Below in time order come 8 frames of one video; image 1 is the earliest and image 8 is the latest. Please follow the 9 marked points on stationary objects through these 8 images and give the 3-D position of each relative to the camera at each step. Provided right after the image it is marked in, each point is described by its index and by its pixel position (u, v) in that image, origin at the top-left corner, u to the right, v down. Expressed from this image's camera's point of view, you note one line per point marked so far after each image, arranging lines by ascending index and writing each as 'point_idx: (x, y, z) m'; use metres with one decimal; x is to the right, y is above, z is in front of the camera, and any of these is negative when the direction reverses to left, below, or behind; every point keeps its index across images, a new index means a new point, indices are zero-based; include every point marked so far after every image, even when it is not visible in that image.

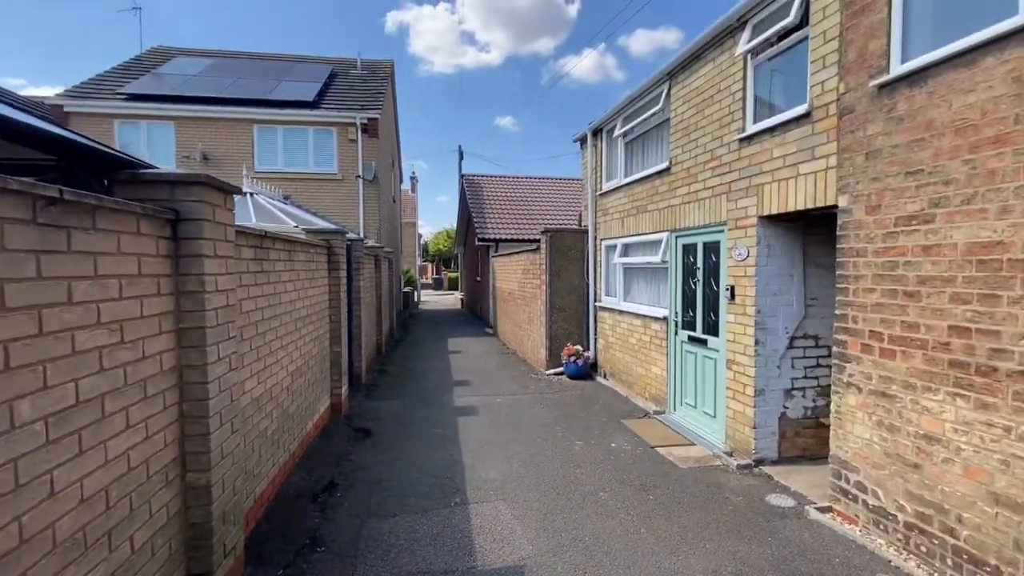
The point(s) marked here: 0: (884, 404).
0: (+2.7, -0.8, +3.4) m
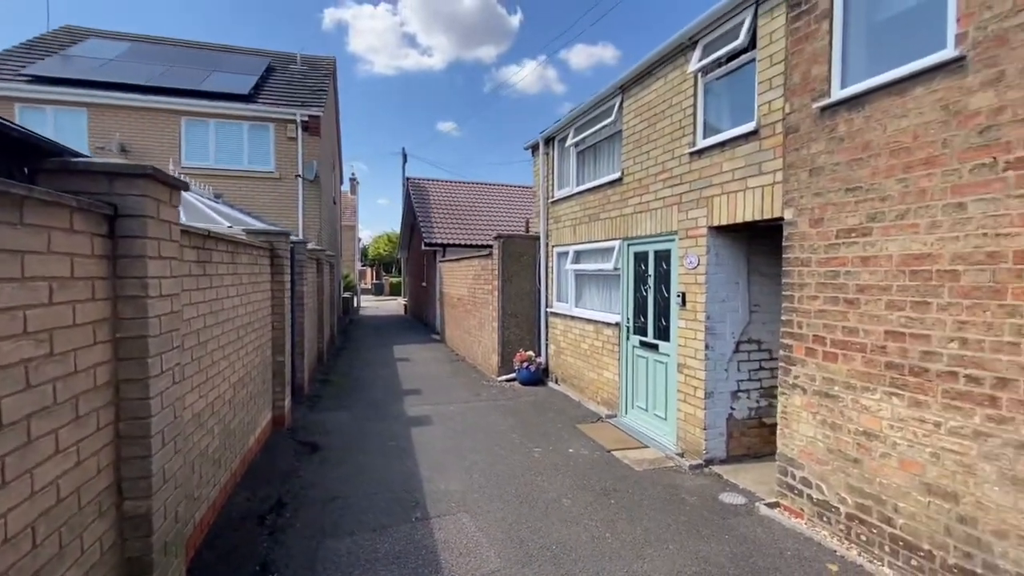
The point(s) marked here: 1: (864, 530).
0: (+2.4, -0.9, +3.7) m
1: (+2.5, -1.7, +3.4) m
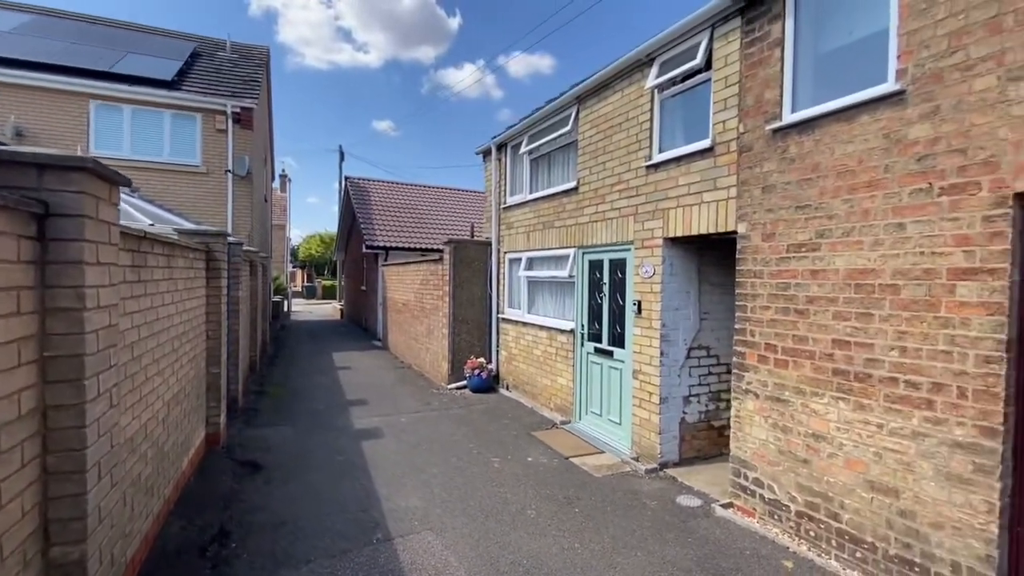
0: (+2.2, -1.0, +3.9) m
1: (+2.3, -1.8, +3.6) m
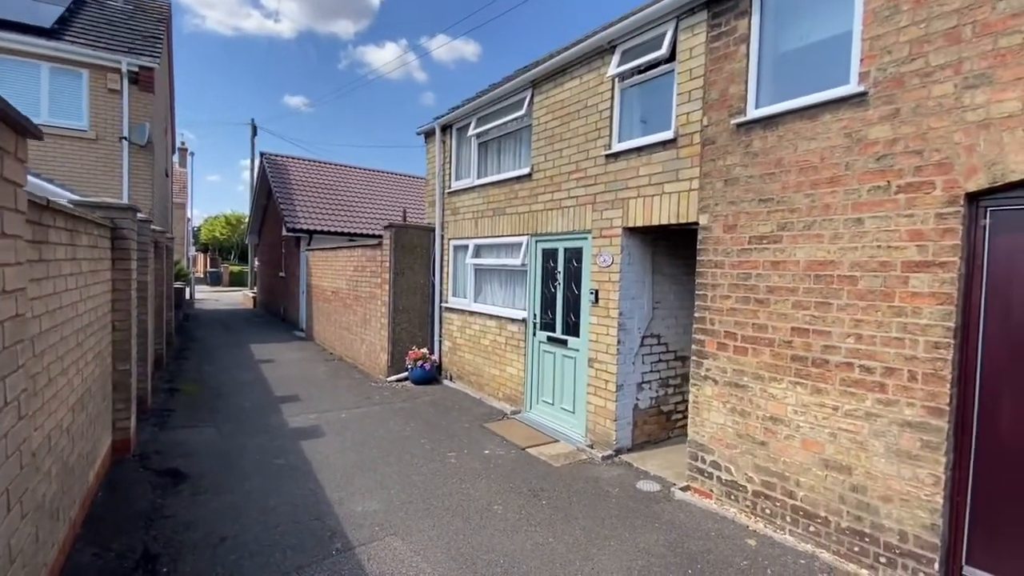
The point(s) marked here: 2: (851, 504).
0: (+1.9, -0.9, +4.1) m
1: (+2.1, -1.7, +3.8) m
2: (+2.4, -1.5, +3.4) m
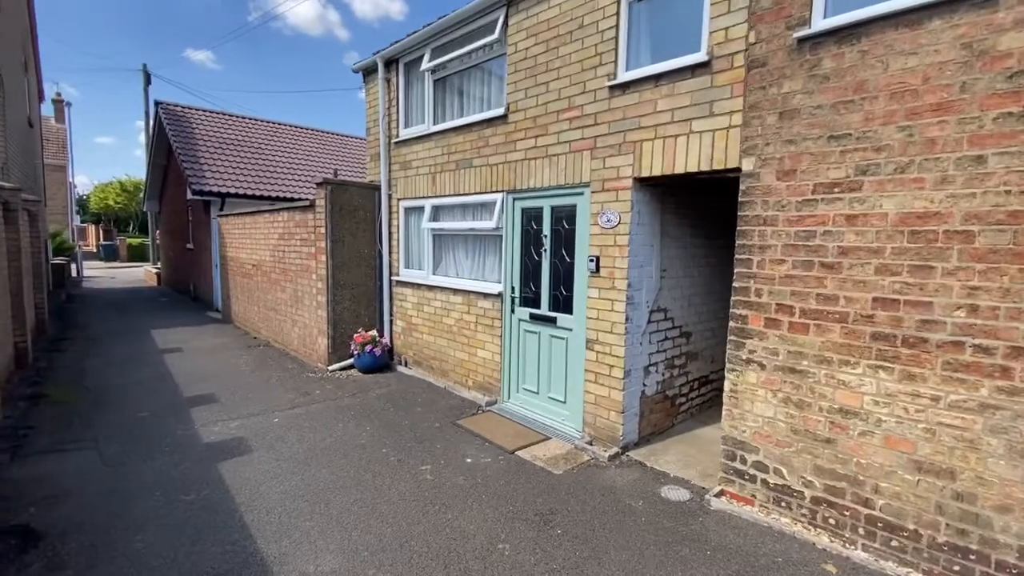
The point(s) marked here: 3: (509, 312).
0: (+1.9, -0.6, +3.3) m
1: (+2.1, -1.5, +3.2) m
2: (+2.5, -1.3, +2.7) m
3: (0.0, -0.3, +5.4) m
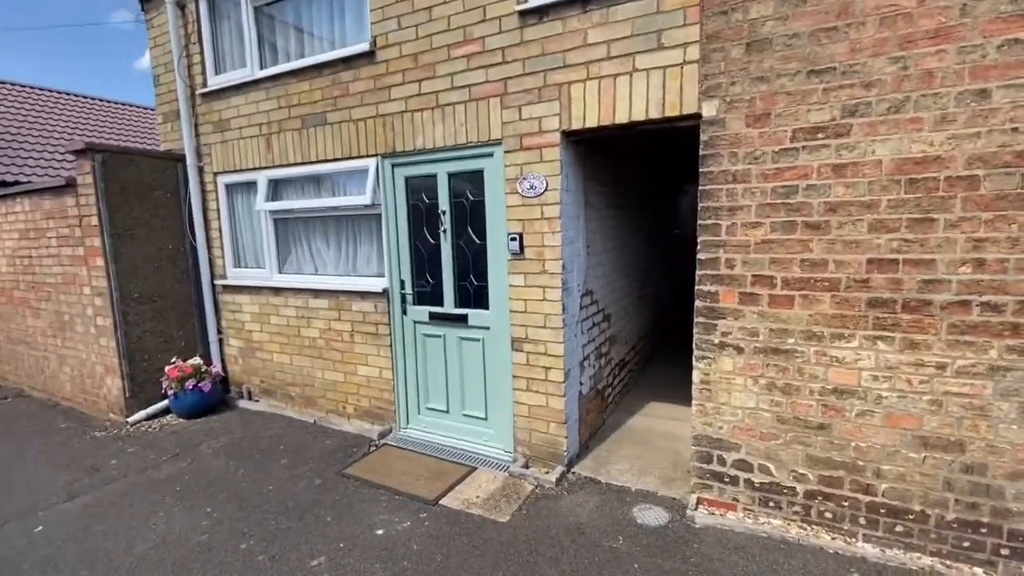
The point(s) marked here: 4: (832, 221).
0: (+1.6, -0.4, +2.8) m
1: (+1.9, -1.3, +2.8) m
2: (+2.3, -1.1, +2.5) m
3: (-1.0, -0.2, +4.2) m
4: (+1.7, +0.4, +2.6) m
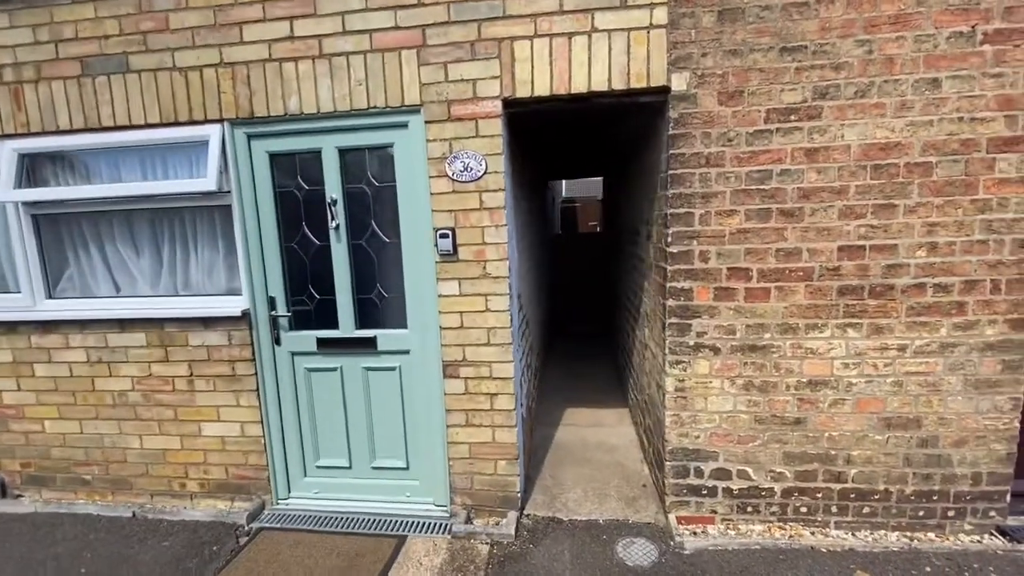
0: (+1.3, -0.4, +2.7) m
1: (+1.7, -1.2, +2.7) m
2: (+2.2, -1.0, +2.6) m
3: (-1.5, -0.3, +3.0) m
4: (+1.5, +0.4, +2.5) m
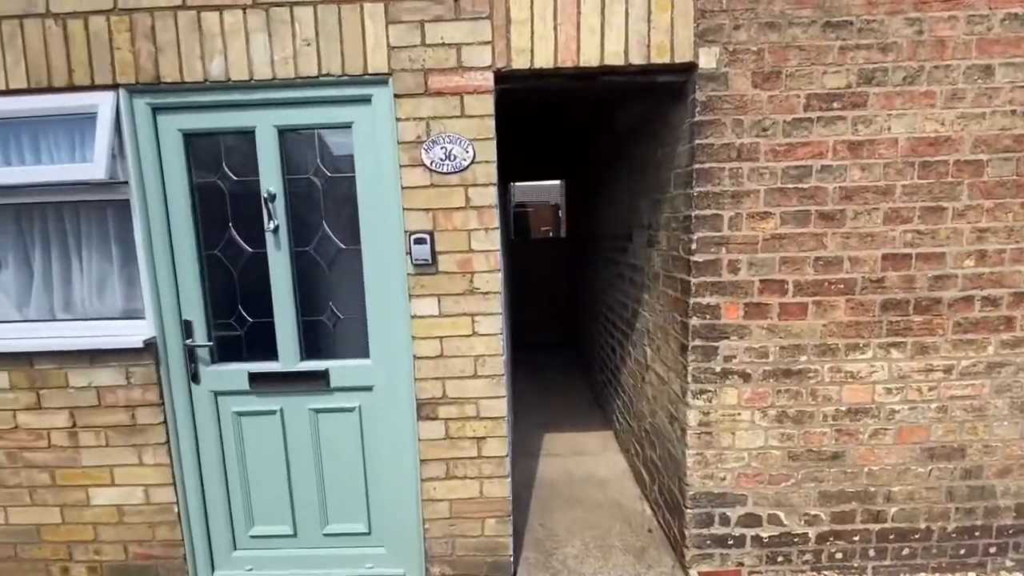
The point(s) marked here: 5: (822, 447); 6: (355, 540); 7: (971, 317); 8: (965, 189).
0: (+1.3, -0.5, +2.3) m
1: (+1.6, -1.3, +2.4) m
2: (+2.2, -1.0, +2.3) m
3: (-1.6, -0.4, +2.3) m
4: (+1.5, +0.4, +2.2) m
5: (+1.5, -0.8, +2.3) m
6: (-0.8, -1.3, +2.4) m
7: (+2.1, -0.1, +2.2) m
8: (+2.0, +0.4, +2.2) m
